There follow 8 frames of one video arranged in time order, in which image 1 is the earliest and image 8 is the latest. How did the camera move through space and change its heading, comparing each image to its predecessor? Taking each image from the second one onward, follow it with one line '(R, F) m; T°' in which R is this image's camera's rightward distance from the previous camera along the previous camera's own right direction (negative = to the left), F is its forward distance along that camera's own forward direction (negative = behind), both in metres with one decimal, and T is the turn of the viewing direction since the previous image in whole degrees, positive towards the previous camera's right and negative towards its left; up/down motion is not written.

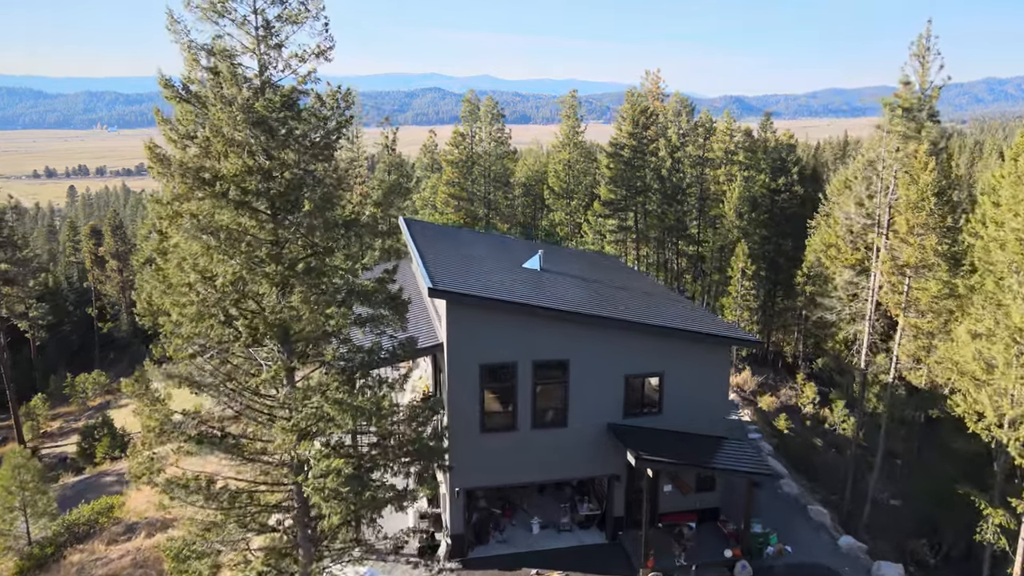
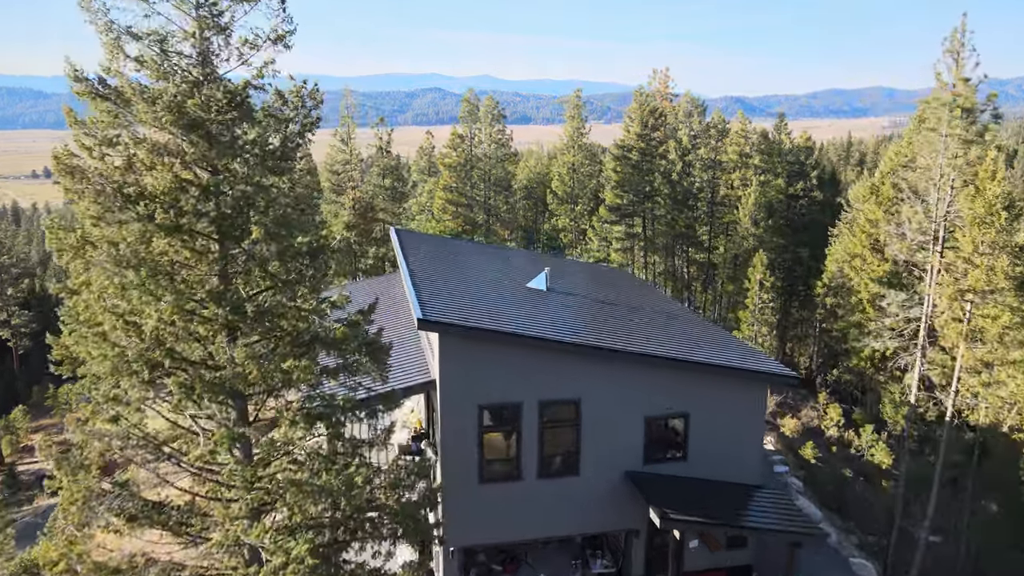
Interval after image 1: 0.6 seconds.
(-0.1, +1.6) m; 0°
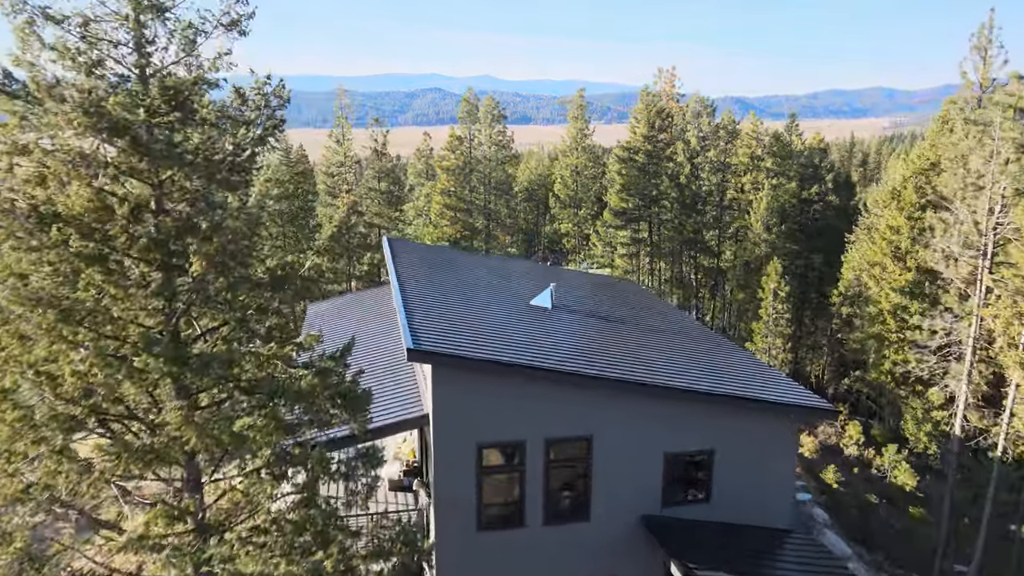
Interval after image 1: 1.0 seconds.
(0.0, +1.1) m; 0°
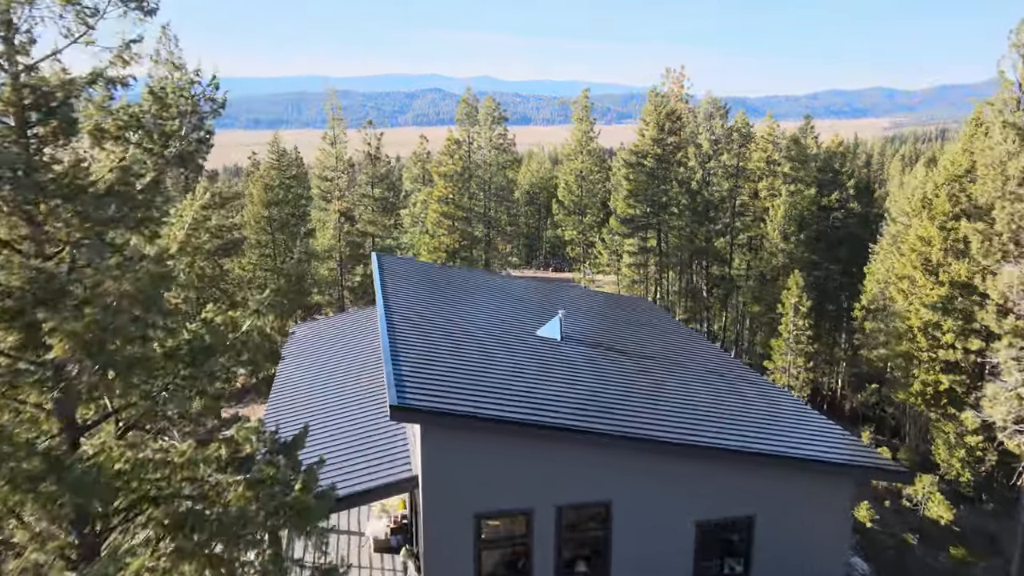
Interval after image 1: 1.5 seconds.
(-0.1, +1.4) m; 0°
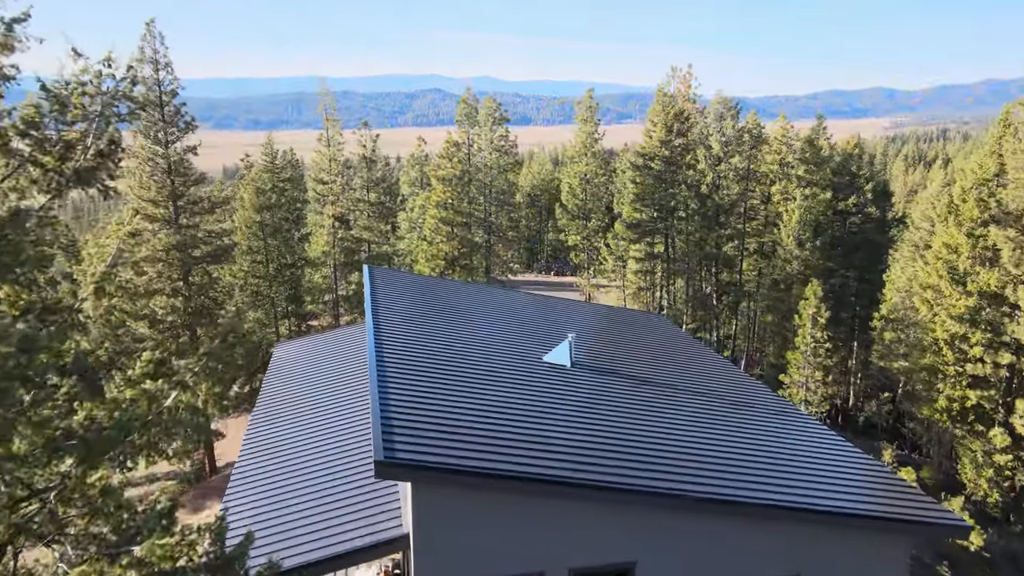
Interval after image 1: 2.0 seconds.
(-0.1, +1.0) m; 0°
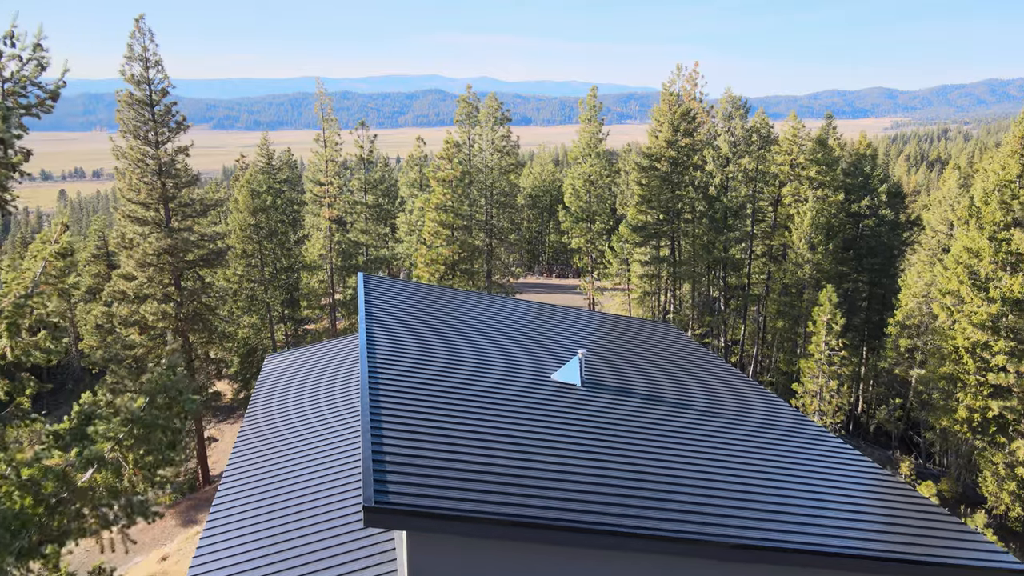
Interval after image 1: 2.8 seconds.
(-0.1, +0.7) m; 0°
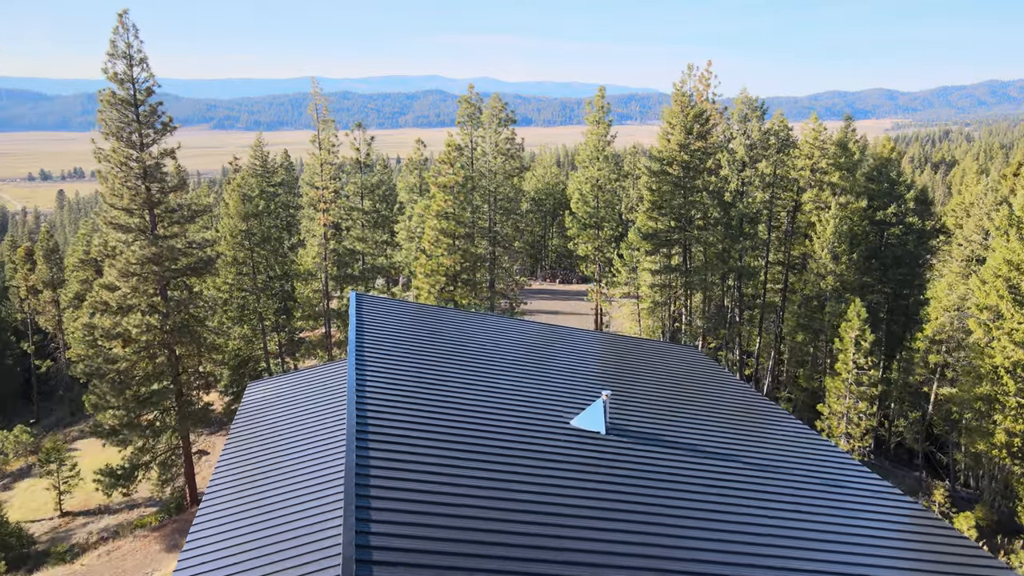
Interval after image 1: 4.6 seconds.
(-0.2, +1.2) m; 0°
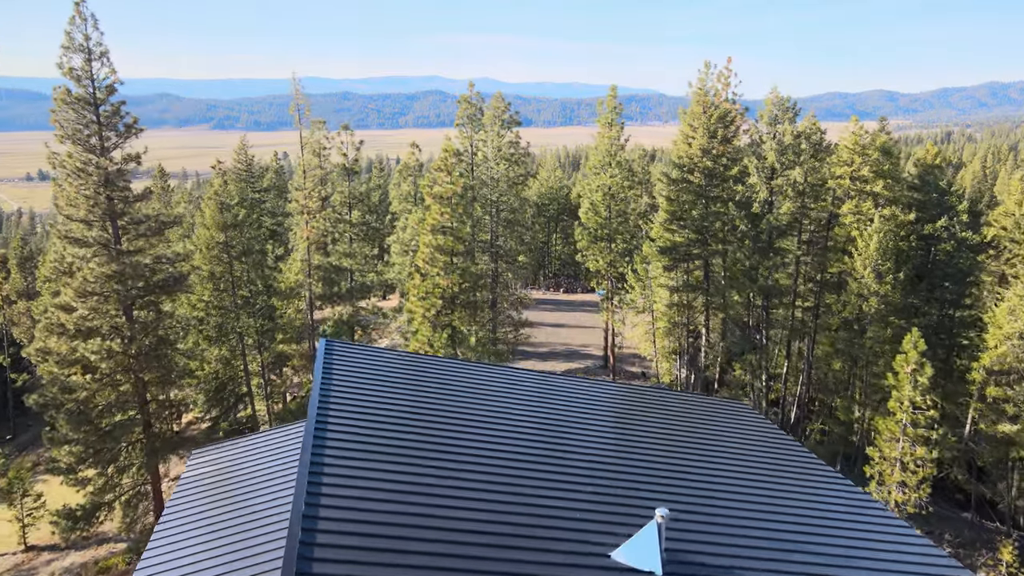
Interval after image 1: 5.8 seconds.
(-0.1, +2.2) m; 0°
